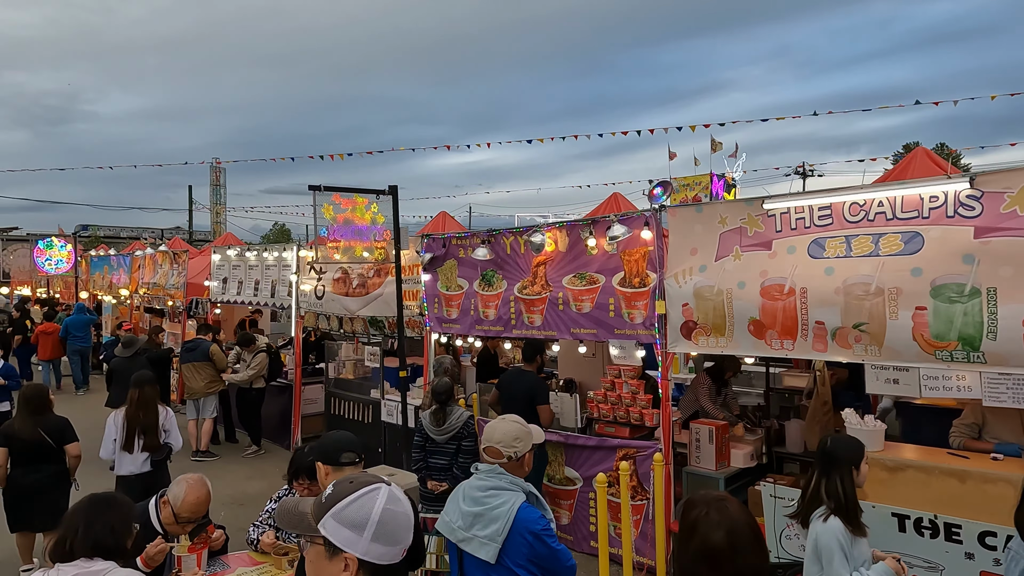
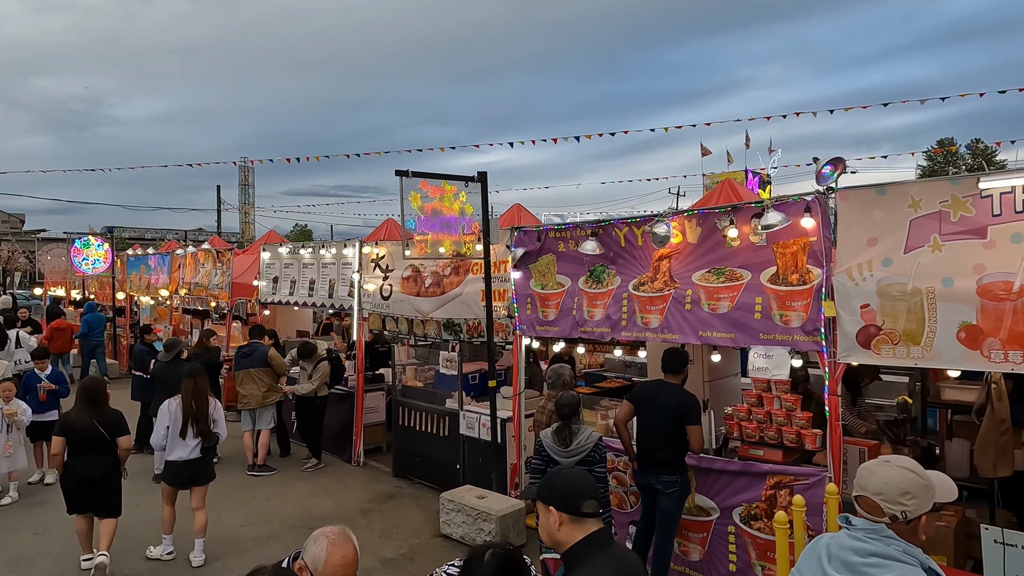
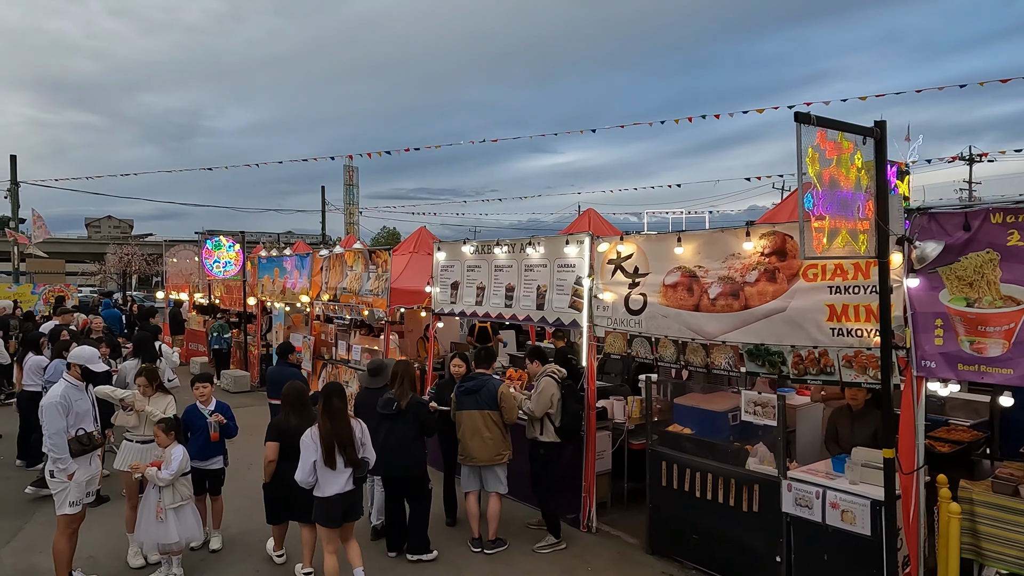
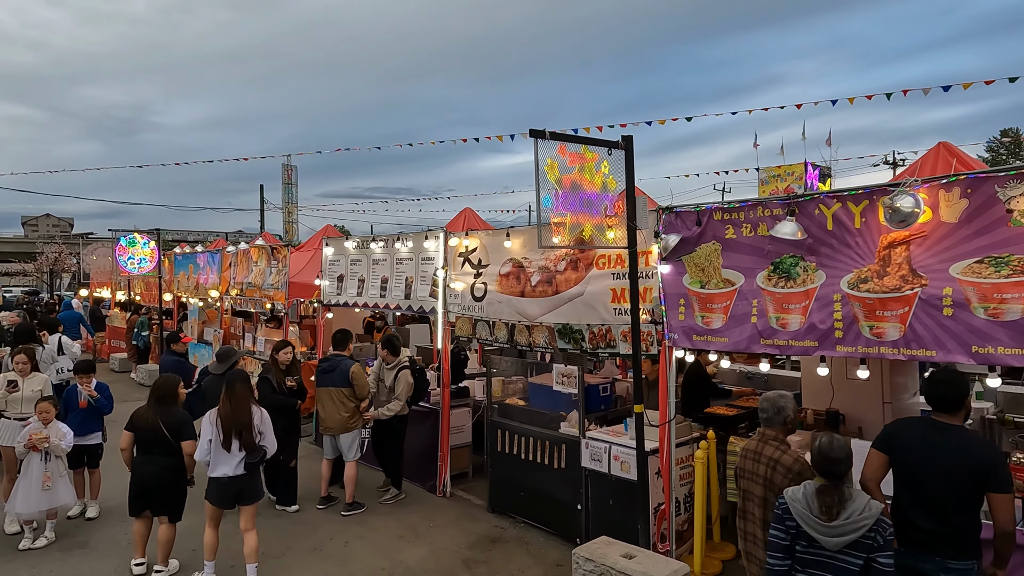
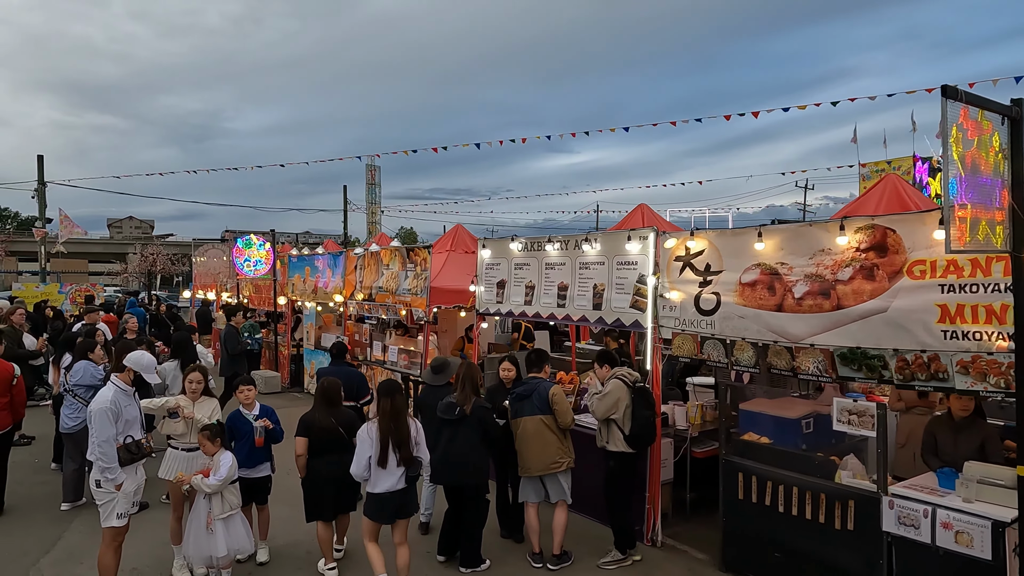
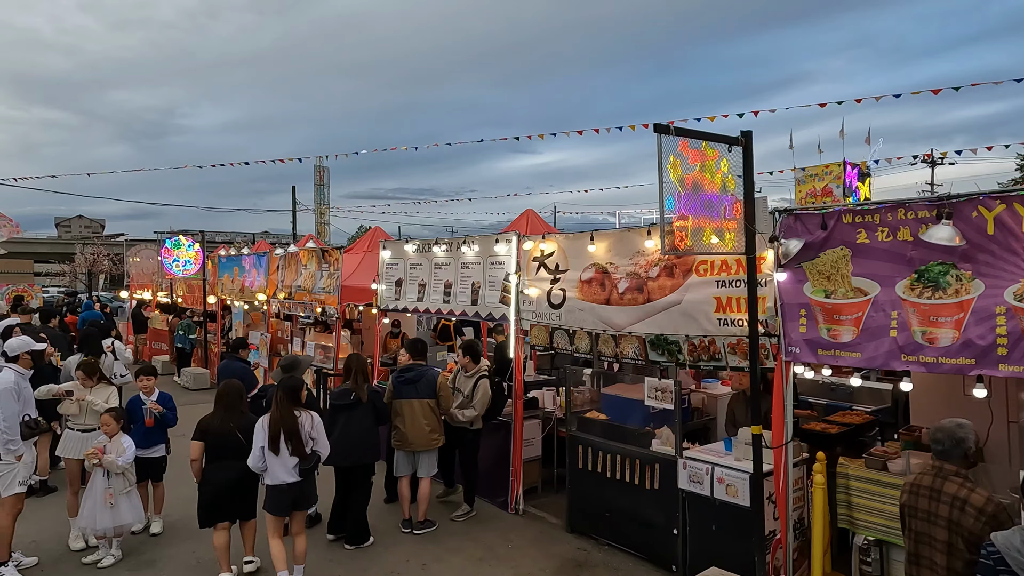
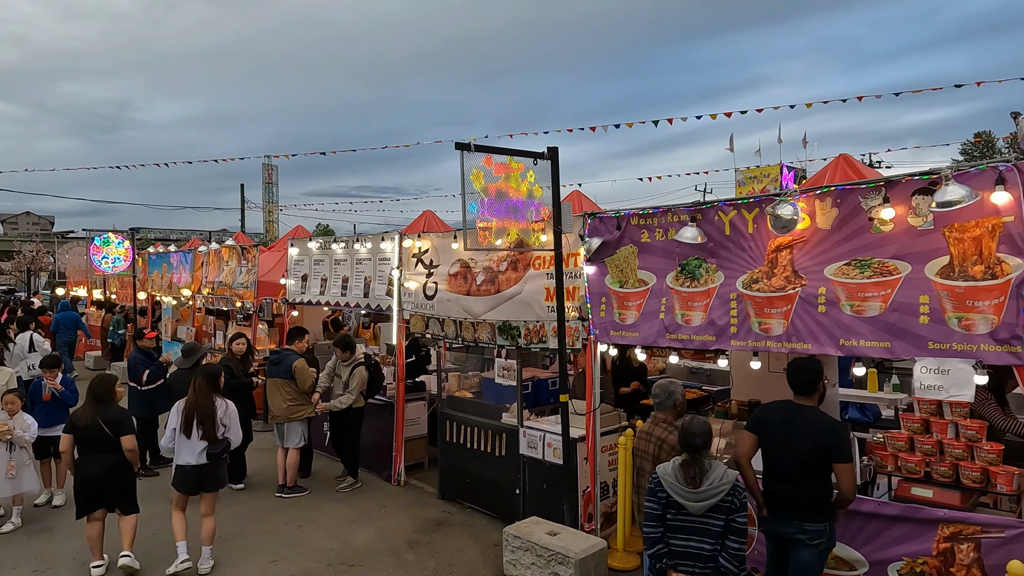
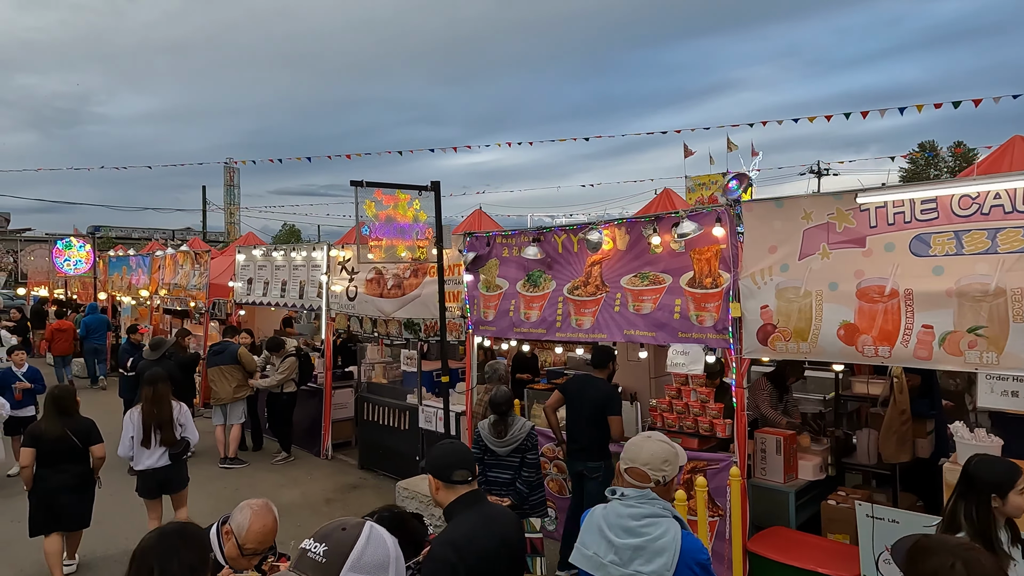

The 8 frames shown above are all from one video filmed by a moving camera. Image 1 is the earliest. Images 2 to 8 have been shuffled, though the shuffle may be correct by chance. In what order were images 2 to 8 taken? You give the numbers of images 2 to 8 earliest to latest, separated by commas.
8, 2, 7, 4, 6, 3, 5
